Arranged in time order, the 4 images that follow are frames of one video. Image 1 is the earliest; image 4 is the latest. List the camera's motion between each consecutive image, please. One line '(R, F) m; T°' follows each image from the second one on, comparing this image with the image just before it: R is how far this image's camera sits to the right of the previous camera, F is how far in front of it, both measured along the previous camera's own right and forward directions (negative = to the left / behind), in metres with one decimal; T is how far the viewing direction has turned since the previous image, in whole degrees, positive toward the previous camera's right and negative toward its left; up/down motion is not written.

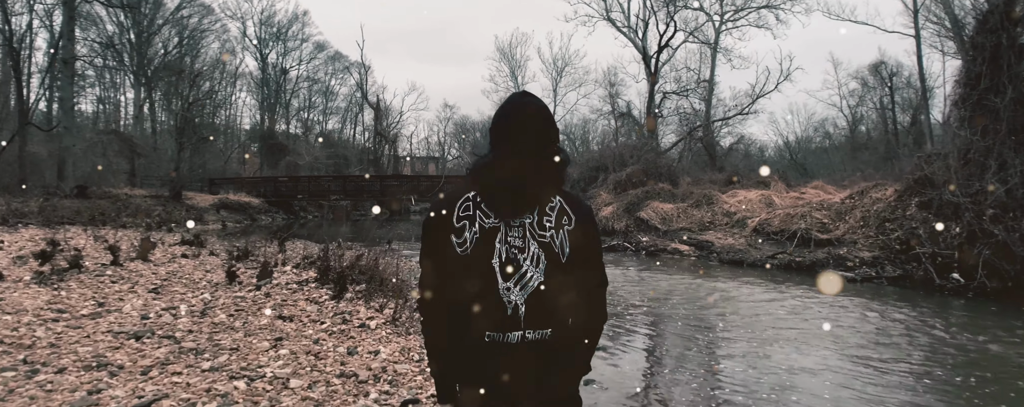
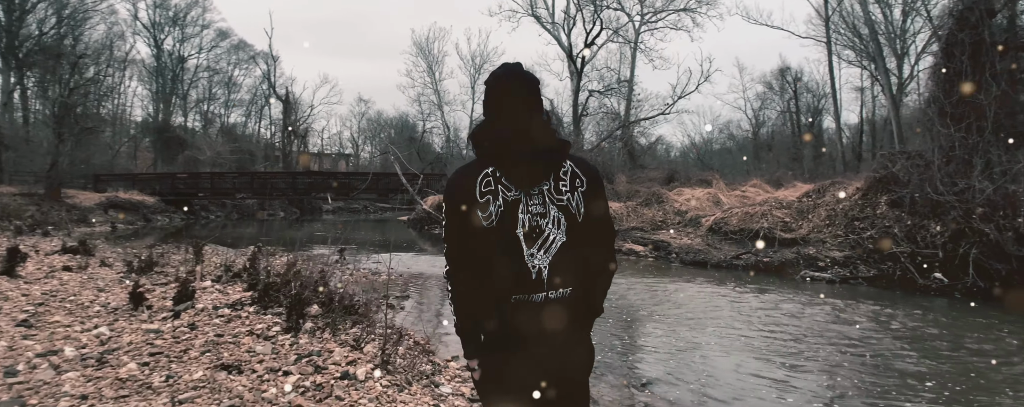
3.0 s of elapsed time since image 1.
(-1.0, +1.8) m; +8°
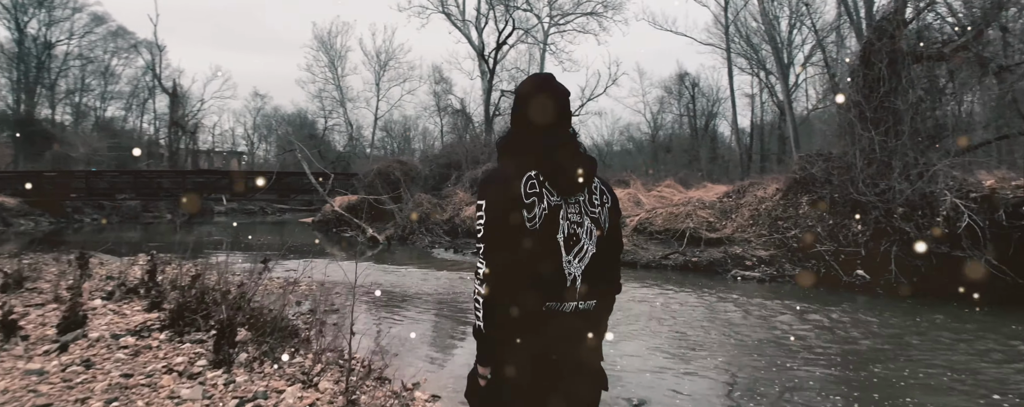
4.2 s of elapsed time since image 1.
(-0.6, +0.8) m; +9°
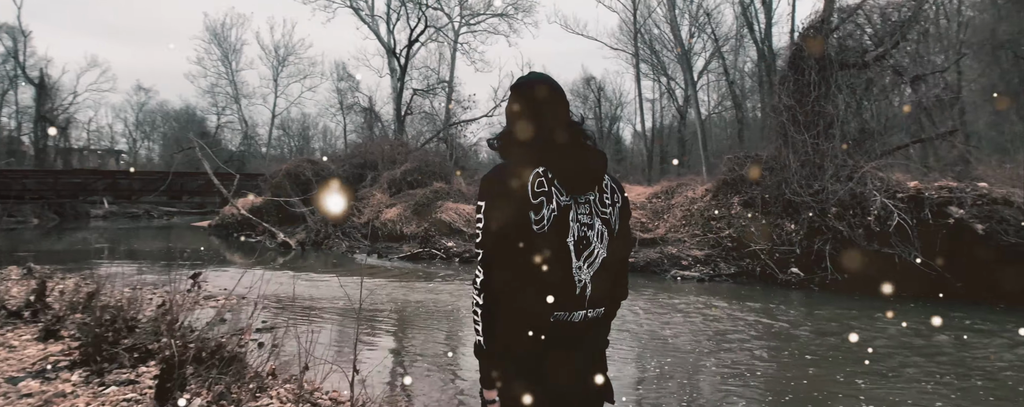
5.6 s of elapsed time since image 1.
(-0.8, +0.7) m; +9°
